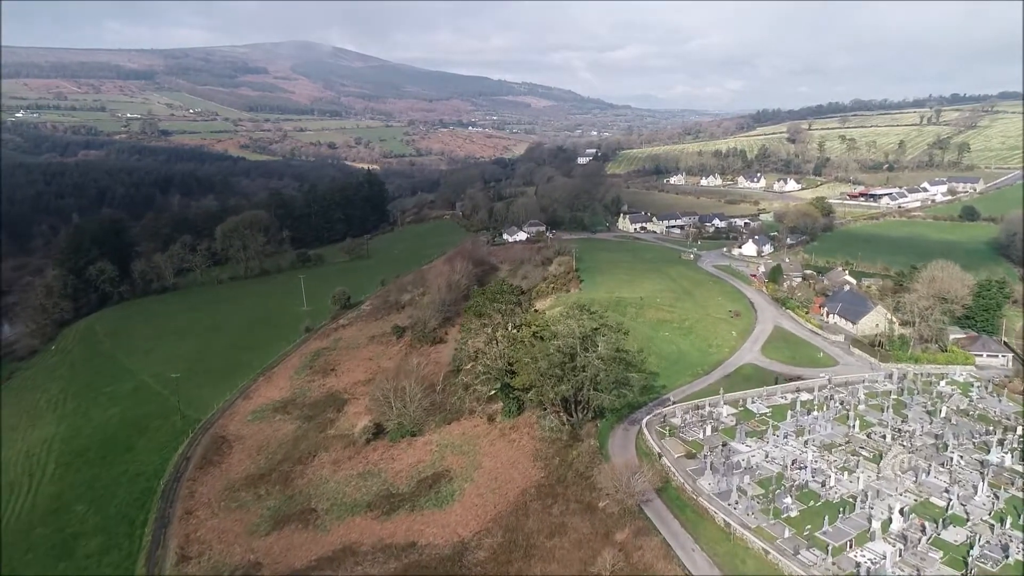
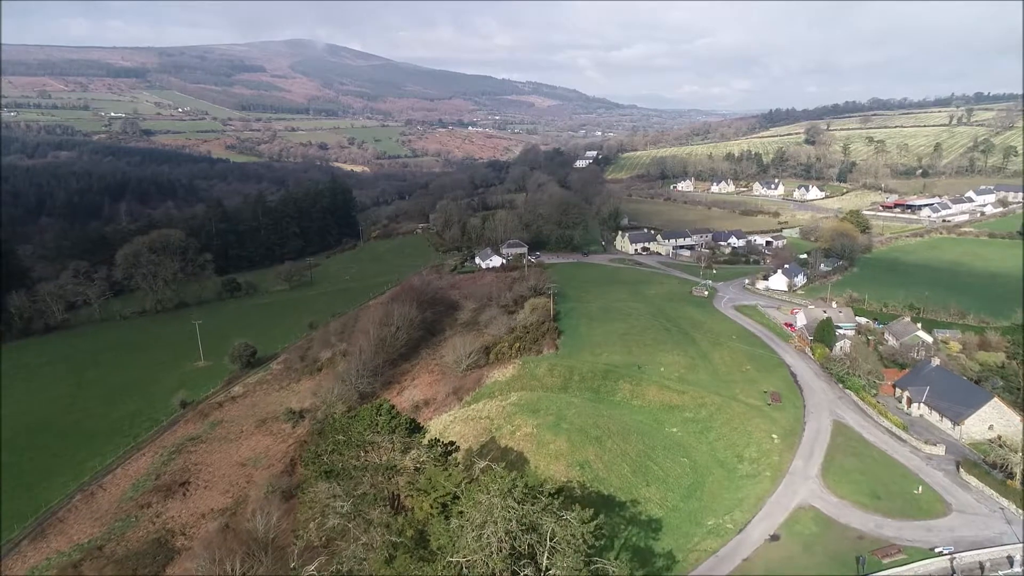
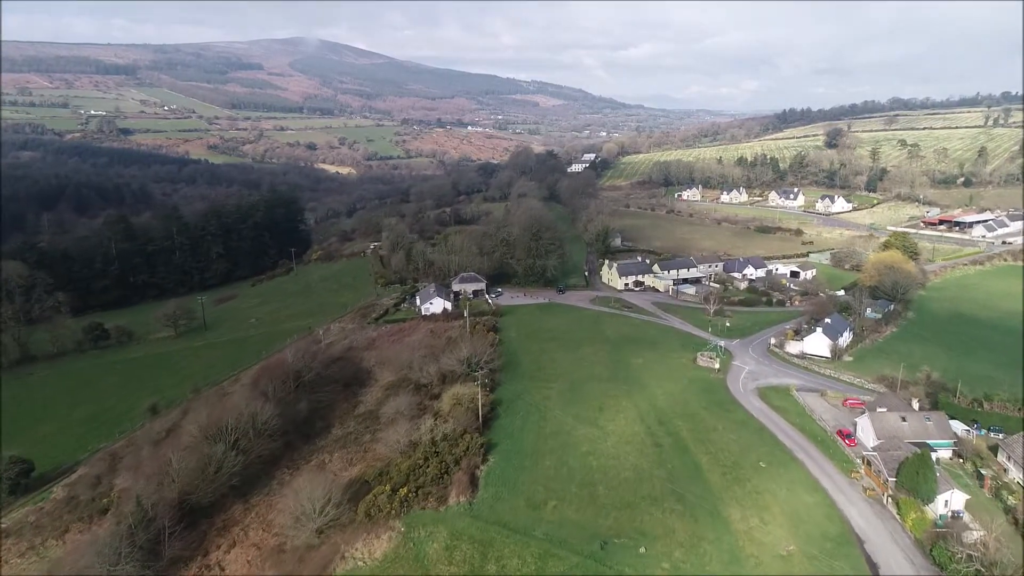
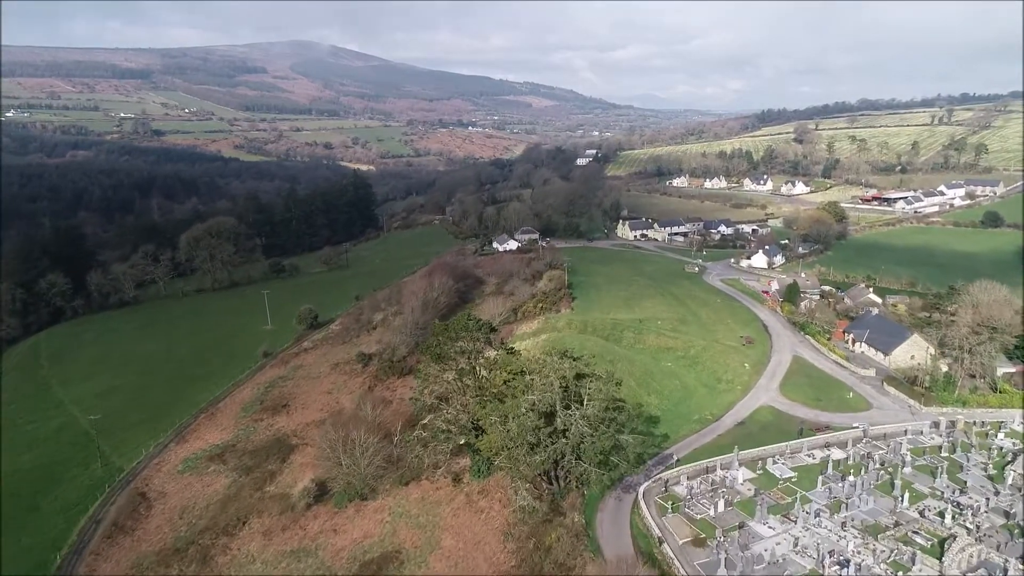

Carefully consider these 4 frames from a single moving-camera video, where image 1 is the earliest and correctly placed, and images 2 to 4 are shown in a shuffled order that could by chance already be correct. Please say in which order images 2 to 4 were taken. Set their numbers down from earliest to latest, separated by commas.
4, 2, 3
